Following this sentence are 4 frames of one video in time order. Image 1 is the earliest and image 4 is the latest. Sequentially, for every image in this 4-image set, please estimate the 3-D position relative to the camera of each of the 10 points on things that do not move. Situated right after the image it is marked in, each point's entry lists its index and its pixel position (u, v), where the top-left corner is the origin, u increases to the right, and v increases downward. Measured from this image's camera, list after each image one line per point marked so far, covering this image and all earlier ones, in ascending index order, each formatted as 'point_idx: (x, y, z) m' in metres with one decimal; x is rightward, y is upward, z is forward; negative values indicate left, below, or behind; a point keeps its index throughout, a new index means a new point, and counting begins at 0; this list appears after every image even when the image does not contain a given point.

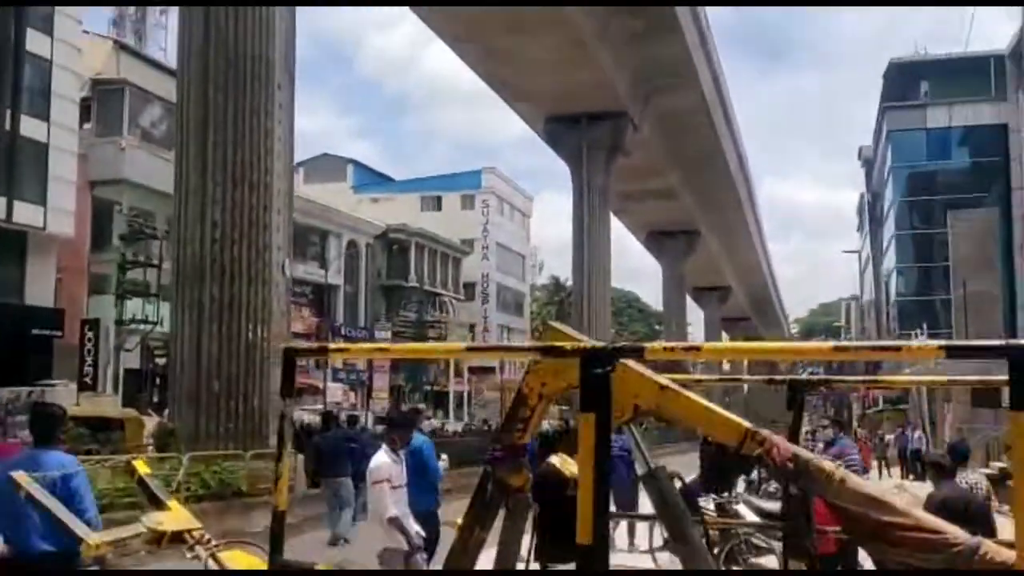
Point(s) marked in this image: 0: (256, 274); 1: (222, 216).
0: (-2.8, +0.2, +12.5) m
1: (-3.1, +0.8, +12.5) m
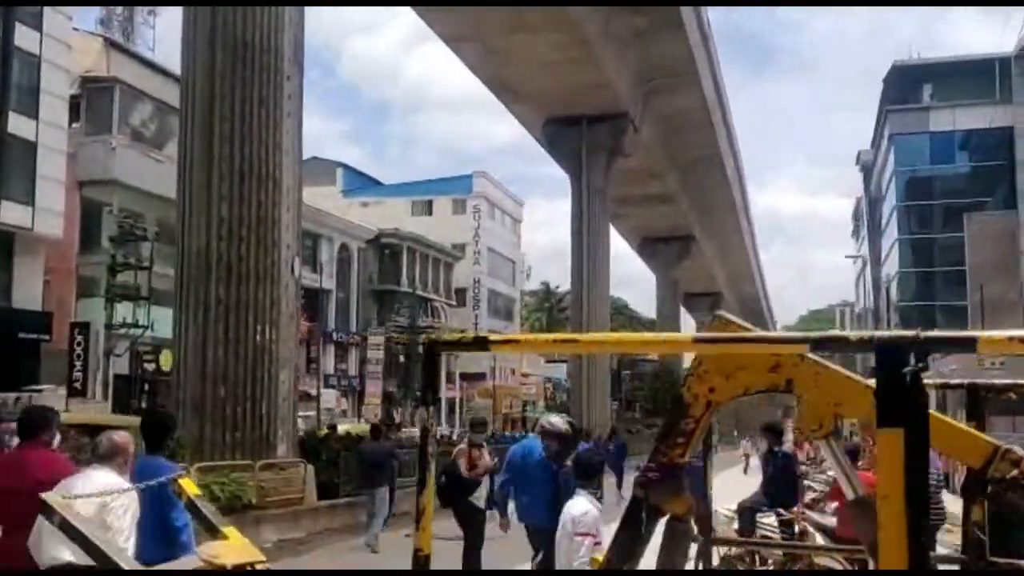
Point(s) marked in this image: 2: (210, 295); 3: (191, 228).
0: (-2.5, +0.2, +11.8) m
1: (-2.9, +0.8, +11.8) m
2: (-3.1, -0.1, +11.9) m
3: (-3.3, +0.6, +11.8) m
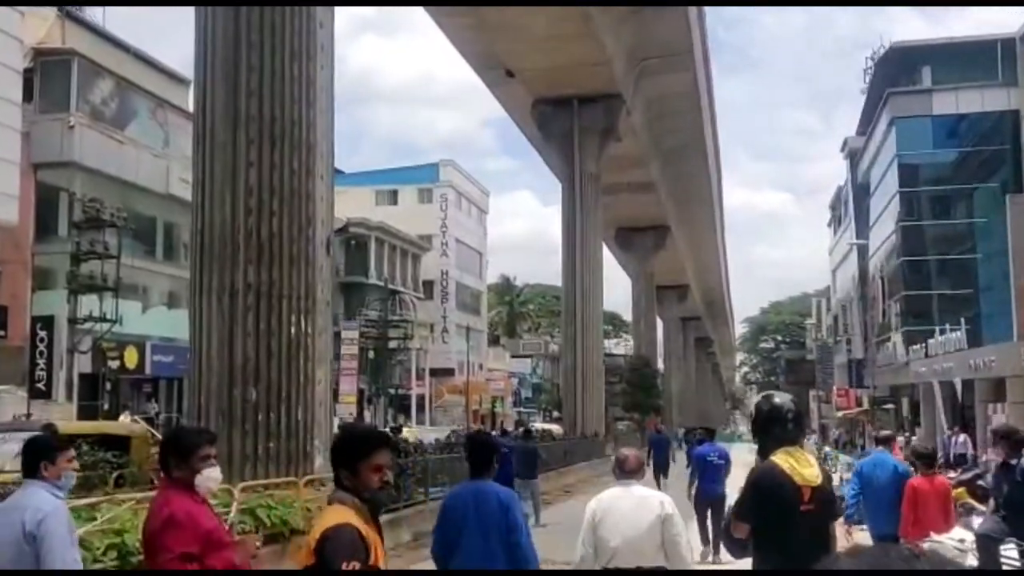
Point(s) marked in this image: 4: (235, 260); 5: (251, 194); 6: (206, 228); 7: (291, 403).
0: (-1.9, +0.3, +10.0) m
1: (-2.2, +0.9, +10.0) m
2: (-2.4, +0.1, +10.0) m
3: (-2.6, +0.8, +10.0) m
4: (-2.4, +0.2, +9.8) m
5: (-2.3, +0.8, +10.1) m
6: (-2.6, +0.5, +10.0) m
7: (-1.9, -1.0, +9.9) m
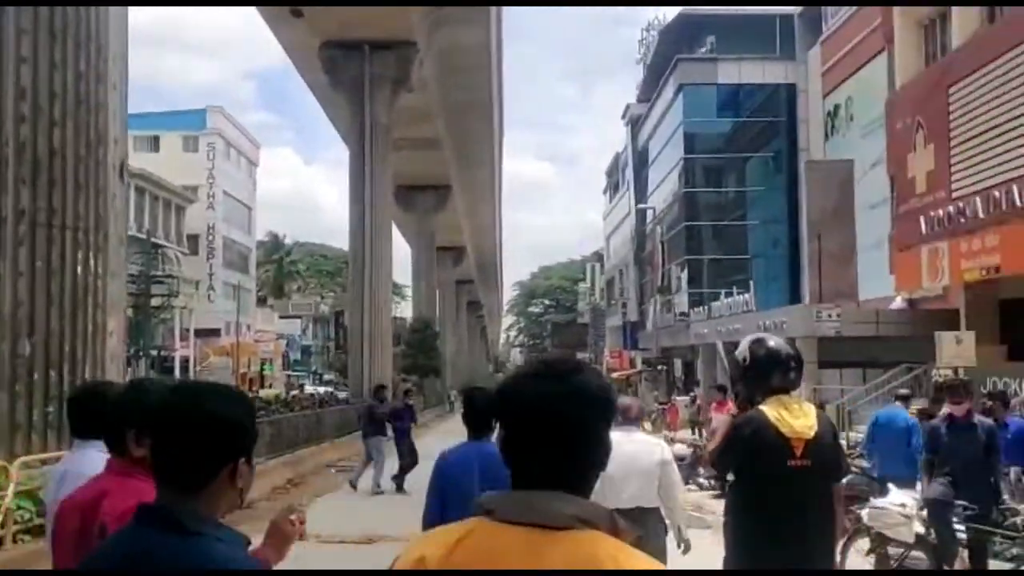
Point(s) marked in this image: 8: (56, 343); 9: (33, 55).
0: (-3.0, +0.8, +8.2) m
1: (-3.4, +1.4, +8.1) m
2: (-3.6, +0.6, +8.1) m
3: (-3.7, +1.3, +8.1) m
4: (-3.5, +0.7, +7.9) m
5: (-3.5, +1.3, +8.2) m
6: (-3.8, +1.0, +8.1) m
7: (-3.1, -0.5, +8.2) m
8: (-3.4, -0.4, +8.5) m
9: (-3.4, +1.6, +8.2) m
